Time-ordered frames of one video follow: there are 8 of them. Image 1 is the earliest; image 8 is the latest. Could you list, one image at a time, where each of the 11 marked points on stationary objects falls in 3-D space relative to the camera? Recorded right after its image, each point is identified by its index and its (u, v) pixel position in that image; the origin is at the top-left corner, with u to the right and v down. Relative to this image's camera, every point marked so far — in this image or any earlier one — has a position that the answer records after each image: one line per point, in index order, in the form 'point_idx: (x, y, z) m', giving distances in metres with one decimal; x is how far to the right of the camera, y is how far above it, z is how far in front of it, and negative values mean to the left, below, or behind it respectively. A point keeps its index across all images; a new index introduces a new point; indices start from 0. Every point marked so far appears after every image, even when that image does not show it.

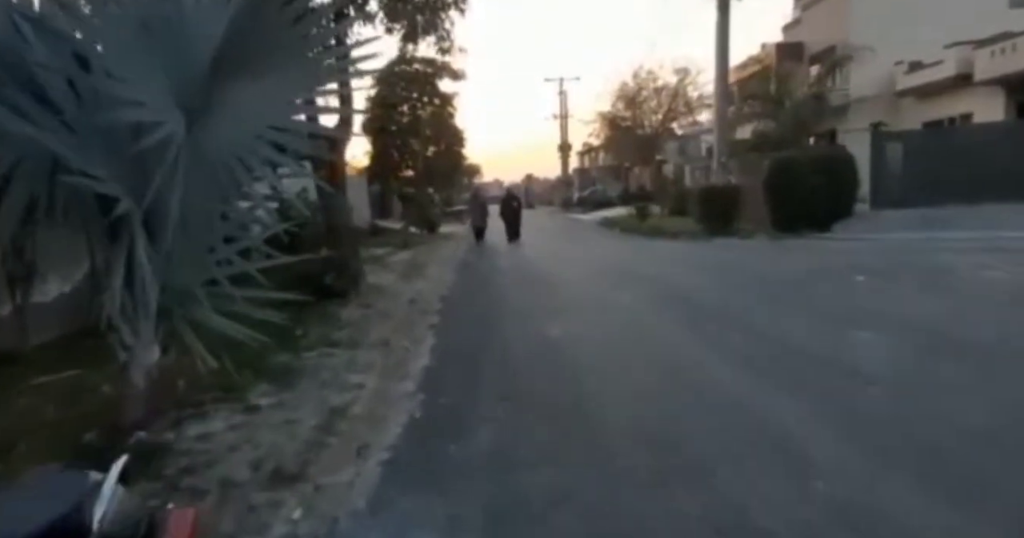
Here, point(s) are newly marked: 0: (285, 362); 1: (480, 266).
0: (-2.7, -1.1, +7.1) m
1: (-0.9, 0.0, +16.8) m
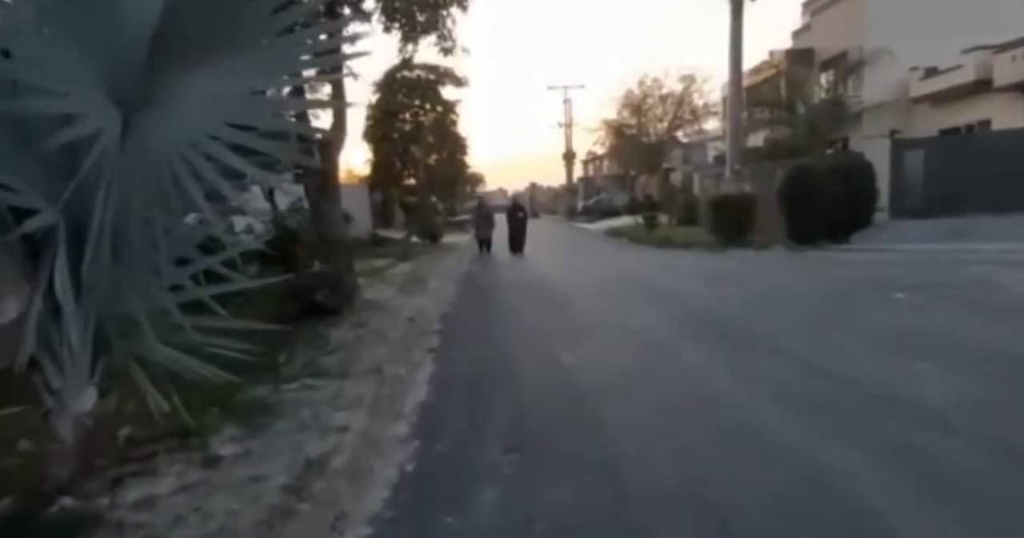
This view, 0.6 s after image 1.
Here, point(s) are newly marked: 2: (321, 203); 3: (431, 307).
0: (-2.6, -1.4, +6.2) m
1: (-0.8, -0.4, +15.9) m
2: (-3.6, +1.2, +11.3) m
3: (-1.7, -0.8, +12.3) m
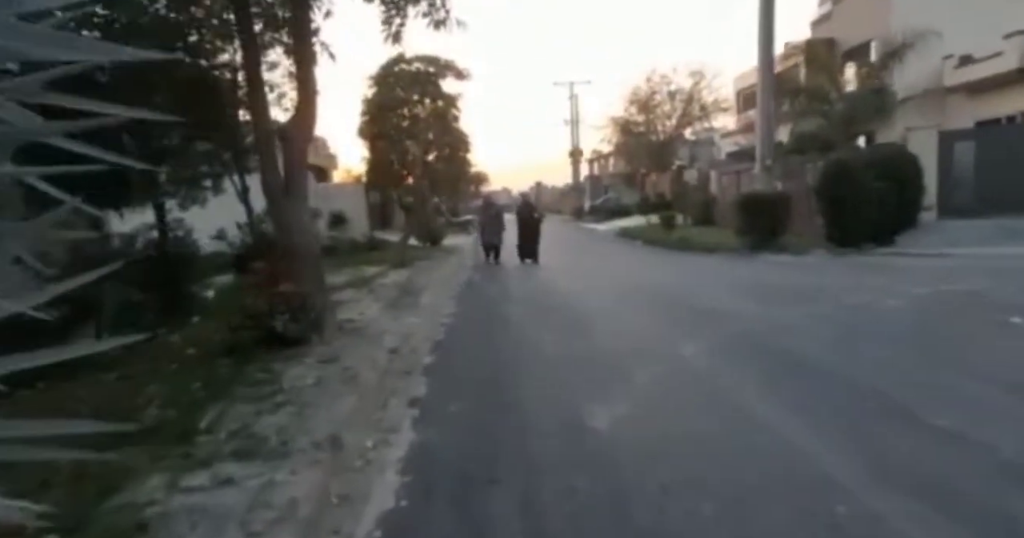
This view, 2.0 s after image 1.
0: (-2.5, -1.6, +4.1) m
1: (-0.6, -0.7, +13.8) m
2: (-3.5, +0.9, +9.2) m
3: (-1.6, -1.1, +10.1) m
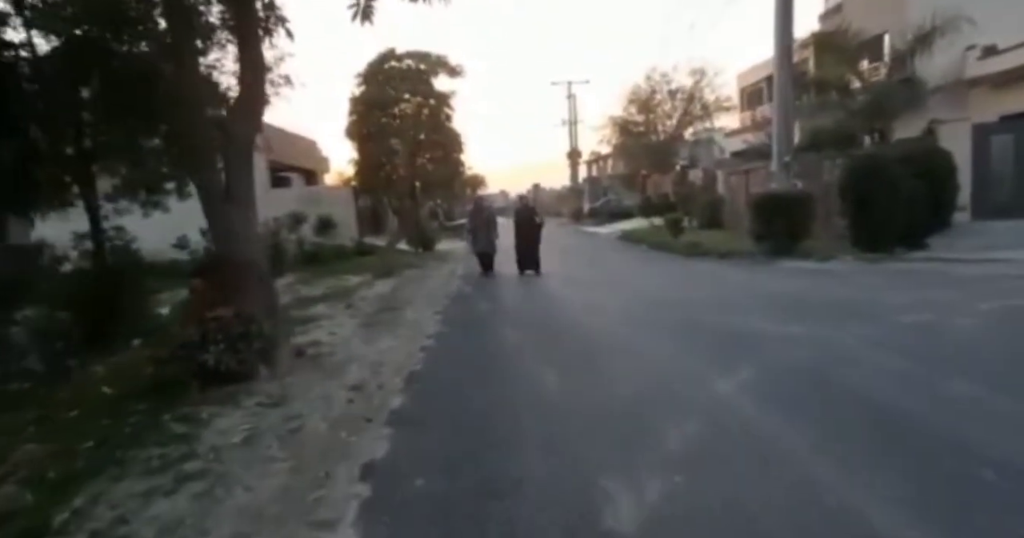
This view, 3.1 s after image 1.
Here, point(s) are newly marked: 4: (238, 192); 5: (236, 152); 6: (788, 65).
0: (-2.6, -1.8, +2.4) m
1: (-0.7, -0.9, +12.1) m
2: (-3.6, +0.7, +7.6) m
3: (-1.7, -1.3, +8.5) m
4: (-3.6, +1.0, +7.7) m
5: (-3.6, +1.5, +7.7) m
6: (+8.6, +6.3, +18.3) m
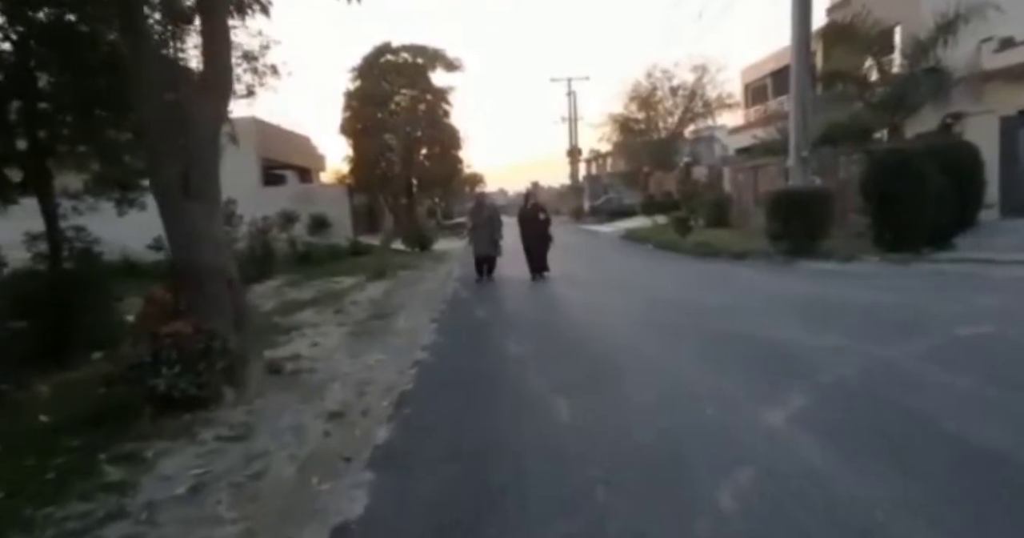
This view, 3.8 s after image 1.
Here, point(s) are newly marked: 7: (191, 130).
0: (-2.6, -1.9, +1.4) m
1: (-0.7, -0.9, +11.1) m
2: (-3.6, +0.6, +6.5) m
3: (-1.6, -1.4, +7.5) m
4: (-3.5, +0.9, +6.6) m
5: (-3.5, +1.5, +6.7) m
6: (+8.6, +6.3, +17.3) m
7: (-3.6, +1.6, +6.7) m
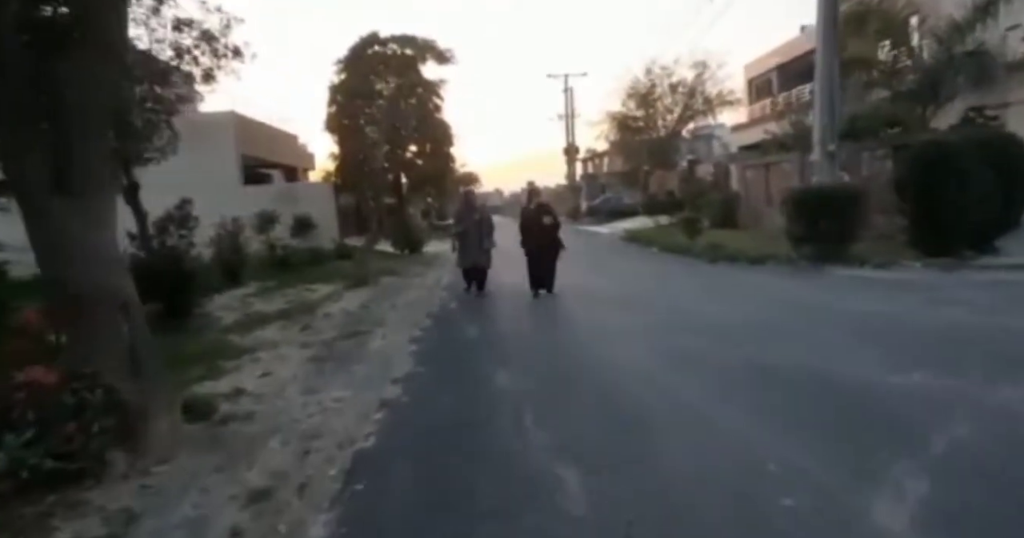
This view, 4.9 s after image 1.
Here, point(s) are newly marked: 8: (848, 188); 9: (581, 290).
0: (-2.6, -2.1, -0.3) m
1: (-0.8, -1.1, +9.4) m
2: (-3.6, +0.4, +4.8) m
3: (-1.7, -1.6, +5.8) m
4: (-3.6, +0.8, +4.9) m
5: (-3.6, +1.3, +5.0) m
6: (+8.5, +6.1, +15.7) m
7: (-3.7, +1.4, +5.0) m
8: (+8.6, +2.1, +15.1) m
9: (+1.6, -0.5, +14.0) m
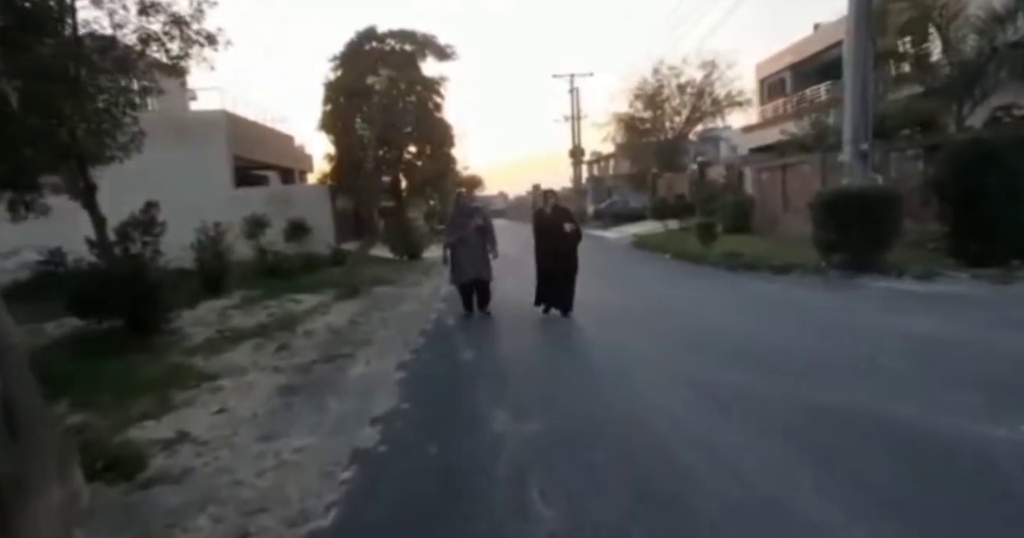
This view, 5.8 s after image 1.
0: (-2.6, -2.2, -1.5) m
1: (-0.7, -1.3, +8.2) m
2: (-3.6, +0.3, +3.6) m
3: (-1.7, -1.7, +4.6) m
4: (-3.6, +0.6, +3.7) m
5: (-3.6, +1.1, +3.8) m
6: (+8.6, +5.9, +14.4) m
7: (-3.7, +1.2, +3.8) m
8: (+8.7, +1.8, +13.8) m
9: (+1.7, -0.7, +12.8) m
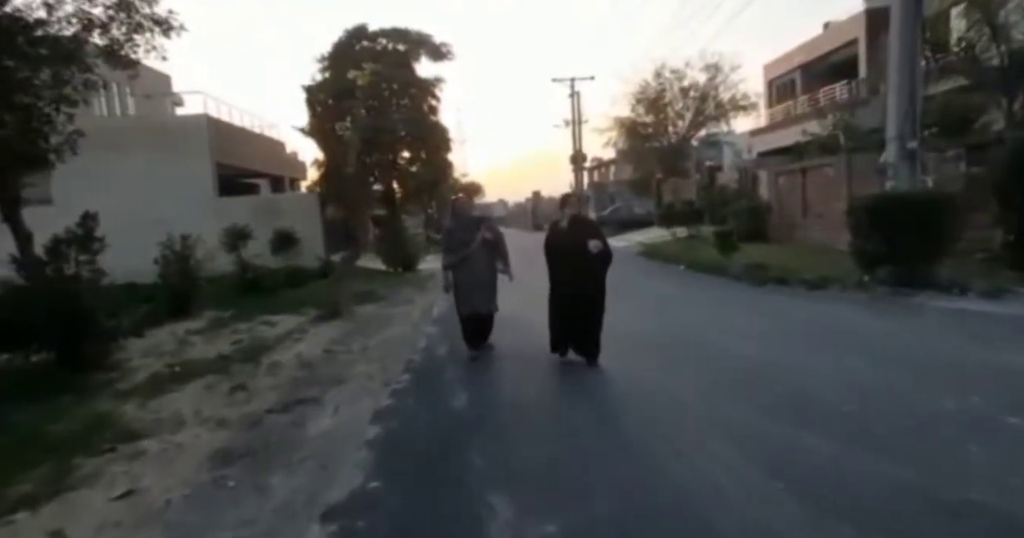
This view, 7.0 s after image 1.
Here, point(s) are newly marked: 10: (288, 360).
0: (-2.6, -2.4, -3.2) m
1: (-0.7, -1.6, +6.5) m
2: (-3.6, 0.0, +2.0) m
3: (-1.7, -2.0, +2.9) m
4: (-3.6, +0.3, +2.1) m
5: (-3.6, +0.8, +2.1) m
6: (+8.6, +5.6, +12.8) m
7: (-3.7, +1.0, +2.1) m
8: (+8.7, +1.5, +12.2) m
9: (+1.7, -1.0, +11.1) m
10: (-3.7, -1.5, +9.8) m
